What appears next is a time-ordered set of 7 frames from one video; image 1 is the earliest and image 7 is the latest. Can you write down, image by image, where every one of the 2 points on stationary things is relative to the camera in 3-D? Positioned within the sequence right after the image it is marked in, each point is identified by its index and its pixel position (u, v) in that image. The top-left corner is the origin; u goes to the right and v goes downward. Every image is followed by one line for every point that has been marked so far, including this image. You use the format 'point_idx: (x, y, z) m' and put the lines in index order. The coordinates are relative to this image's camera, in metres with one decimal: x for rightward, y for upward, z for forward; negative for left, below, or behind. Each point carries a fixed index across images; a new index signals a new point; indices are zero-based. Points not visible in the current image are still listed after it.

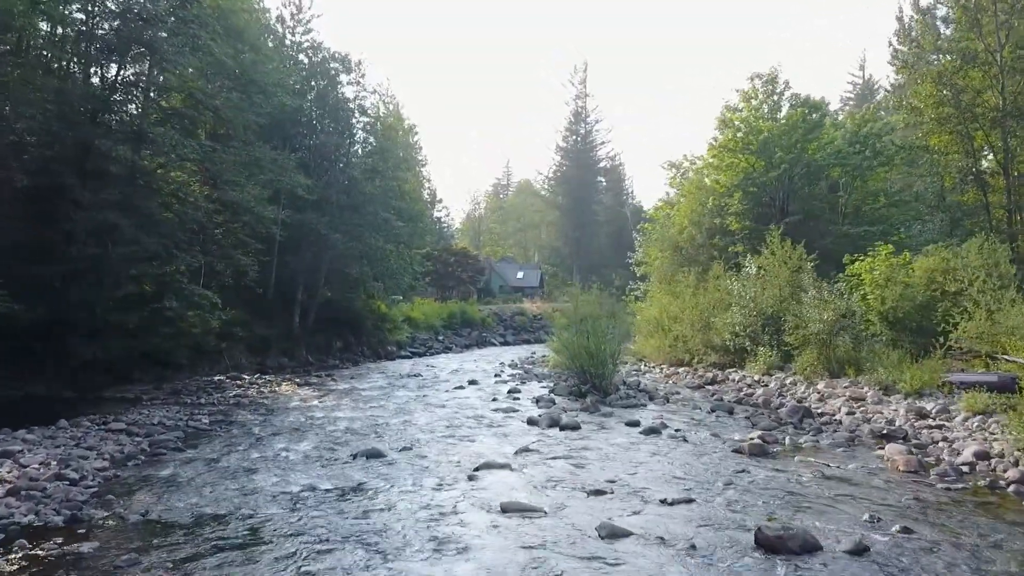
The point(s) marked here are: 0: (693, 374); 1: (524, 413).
0: (+4.3, -2.1, +19.3) m
1: (+0.2, -2.0, +12.7) m
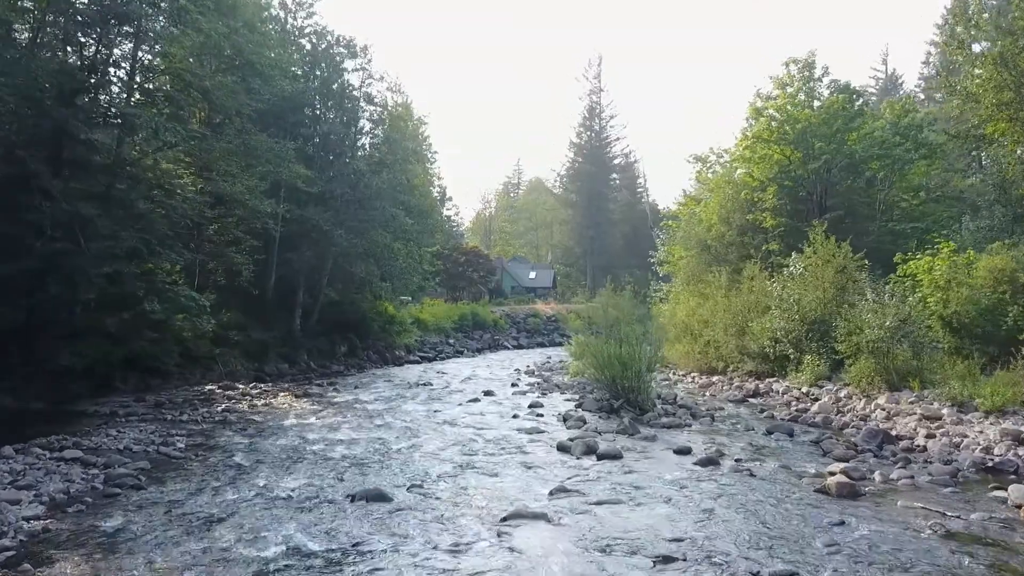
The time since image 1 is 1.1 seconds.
0: (+4.7, -2.1, +17.5) m
1: (+0.5, -2.0, +11.0) m
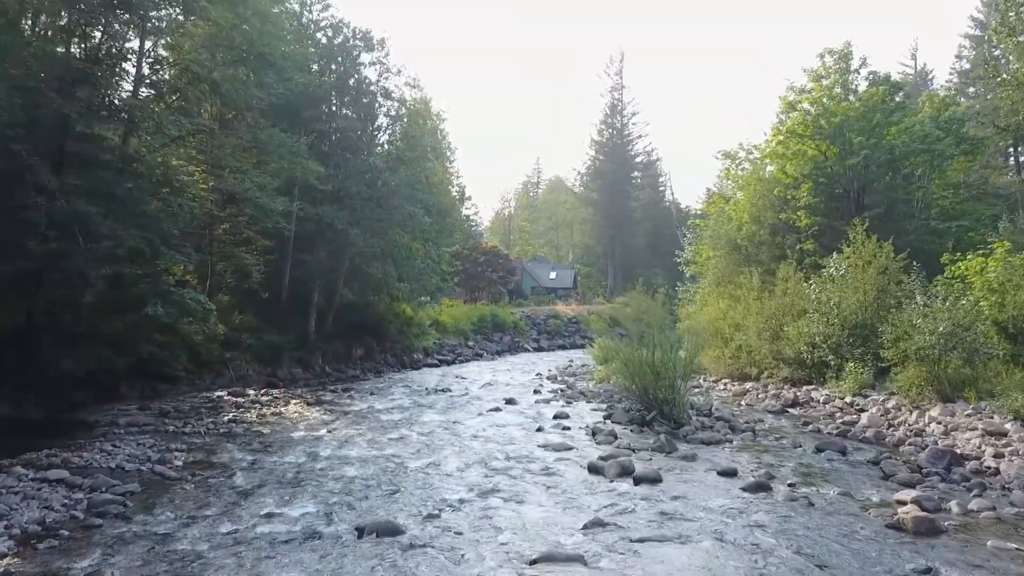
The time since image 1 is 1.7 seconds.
0: (+5.1, -2.2, +16.5) m
1: (+0.9, -2.0, +10.1) m
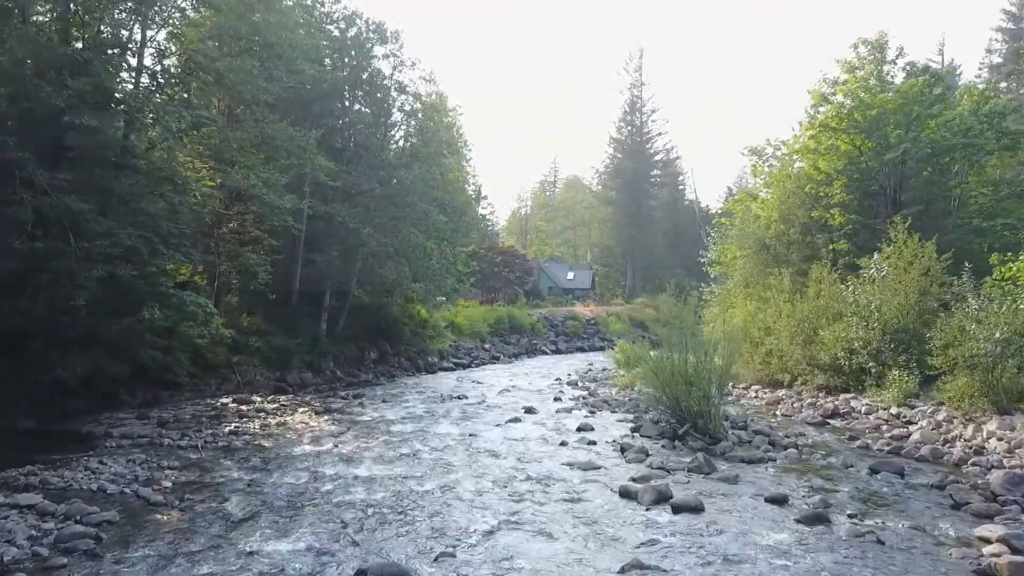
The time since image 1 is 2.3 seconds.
0: (+5.5, -2.2, +15.4) m
1: (+1.1, -2.1, +9.2) m
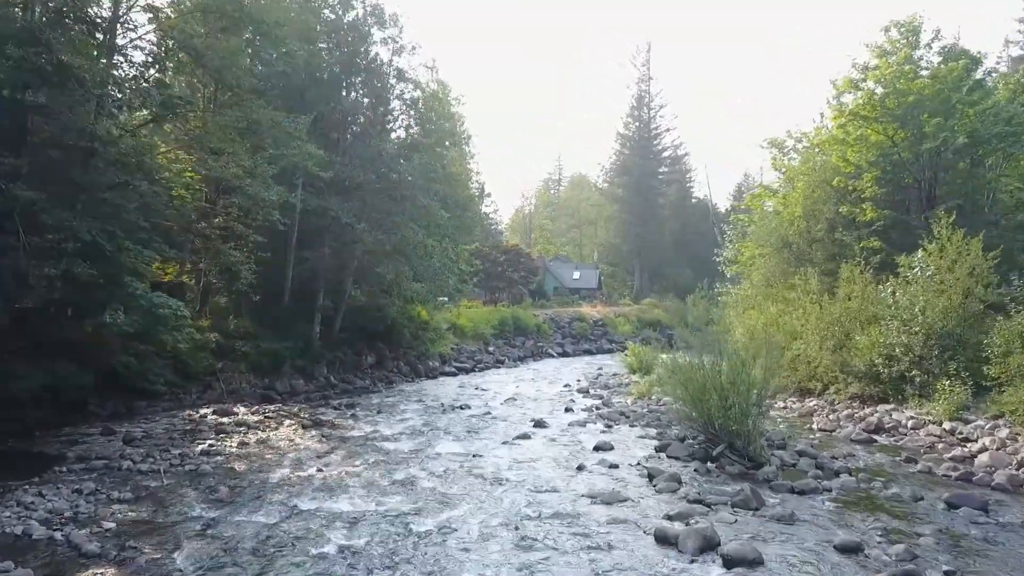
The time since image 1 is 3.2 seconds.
0: (+5.6, -2.2, +14.0) m
1: (+1.2, -2.1, +7.7) m
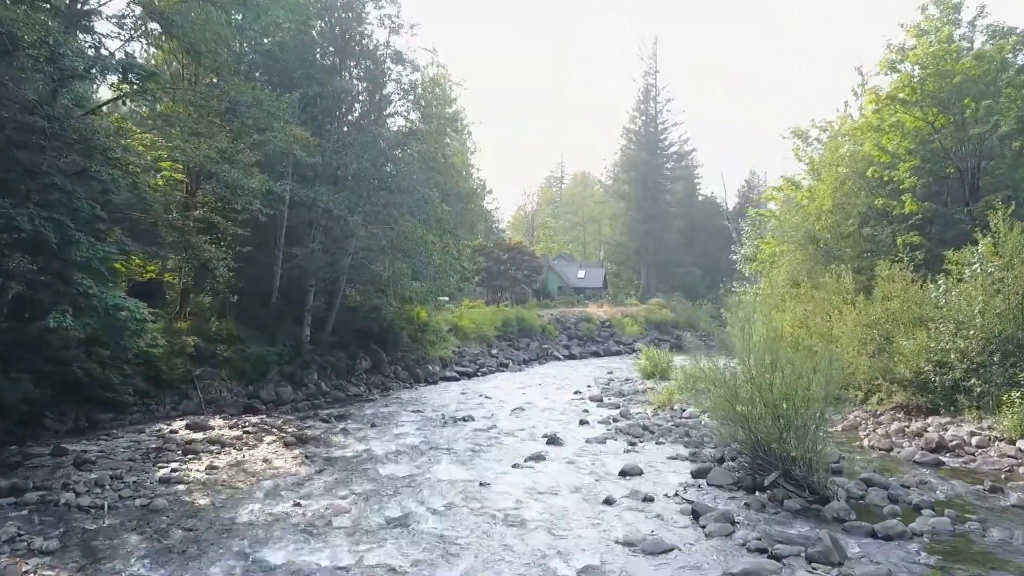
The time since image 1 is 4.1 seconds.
0: (+5.8, -2.2, +12.4) m
1: (+1.4, -2.1, +6.1) m
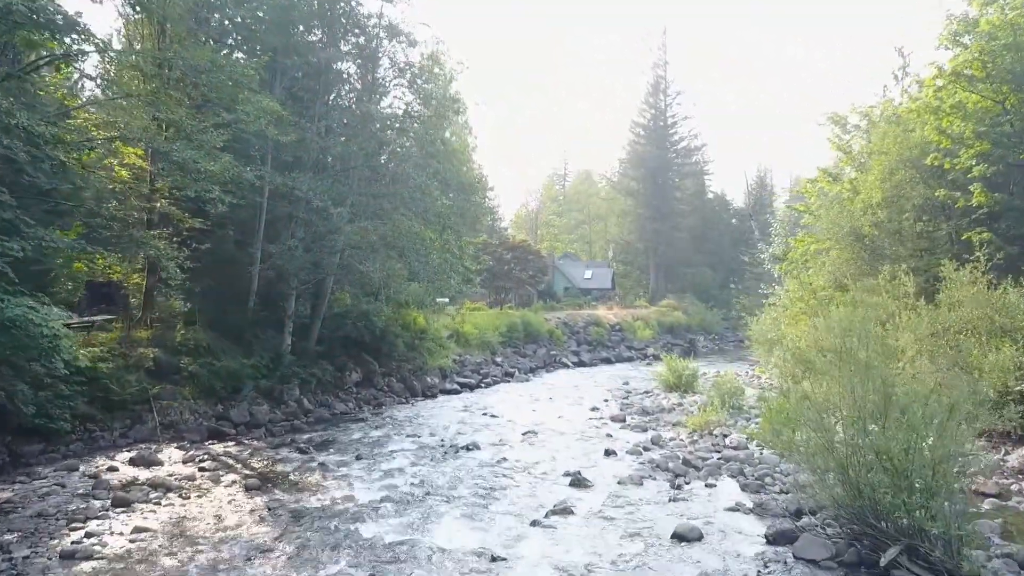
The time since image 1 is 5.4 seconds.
0: (+6.0, -2.3, +10.1) m
1: (+1.5, -2.1, +3.8) m
